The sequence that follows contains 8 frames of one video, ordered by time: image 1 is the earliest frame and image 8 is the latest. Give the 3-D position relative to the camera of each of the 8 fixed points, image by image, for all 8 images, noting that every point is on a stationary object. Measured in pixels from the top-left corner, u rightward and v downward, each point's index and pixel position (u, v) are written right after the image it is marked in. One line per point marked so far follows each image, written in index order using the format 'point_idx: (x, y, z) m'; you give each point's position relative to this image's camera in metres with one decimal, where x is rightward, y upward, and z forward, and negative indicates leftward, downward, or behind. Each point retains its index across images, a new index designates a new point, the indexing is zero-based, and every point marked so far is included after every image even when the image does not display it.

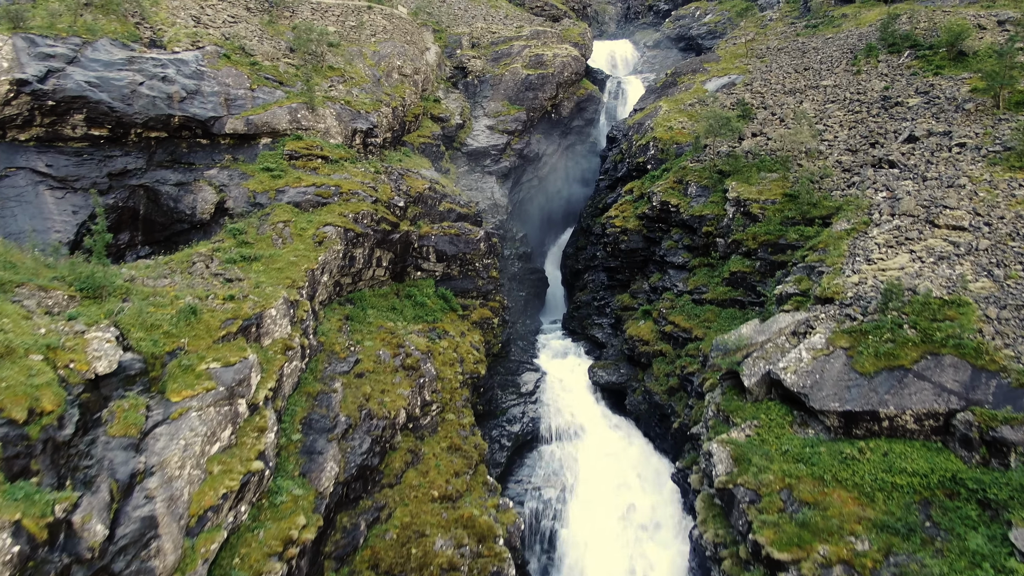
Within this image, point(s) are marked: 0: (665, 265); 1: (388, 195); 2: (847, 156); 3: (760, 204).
0: (+2.9, +0.4, +14.9) m
1: (-2.3, +1.7, +14.6) m
2: (+5.9, +2.3, +13.7) m
3: (+4.2, +1.4, +13.2) m
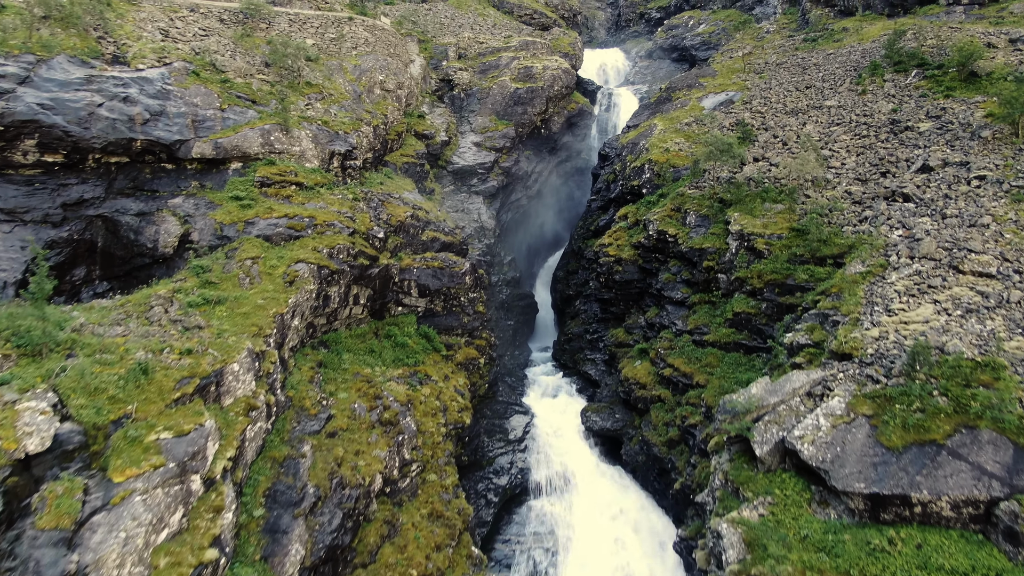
0: (+2.7, -0.2, +14.0) m
1: (-2.5, +1.1, +13.7) m
2: (+5.7, +1.7, +12.9) m
3: (+4.0, +0.8, +12.3) m
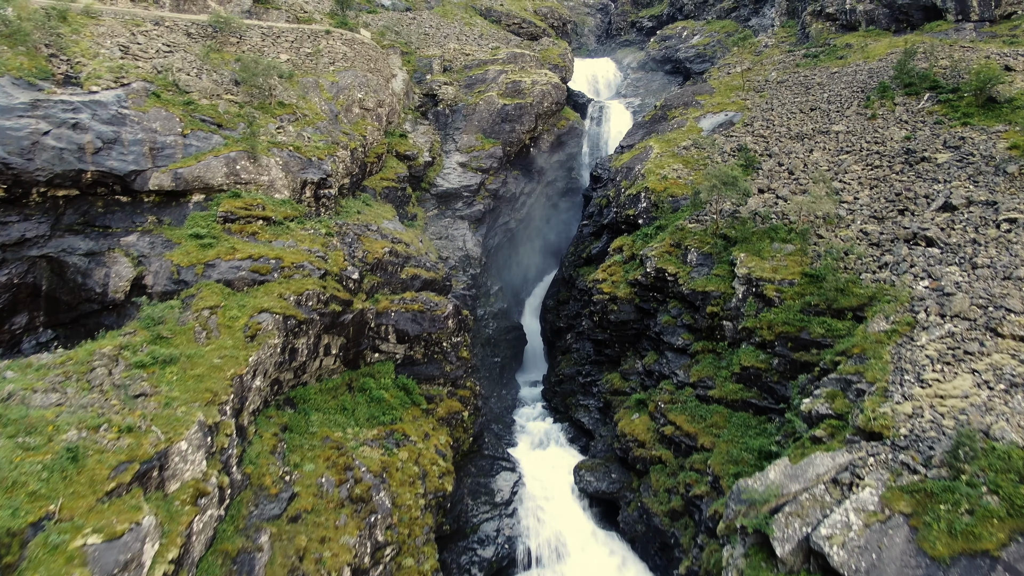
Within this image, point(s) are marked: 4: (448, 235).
0: (+2.5, -0.9, +12.9) m
1: (-2.8, +0.4, +12.5) m
2: (+5.5, +1.0, +11.9) m
3: (+3.8, 0.0, +11.3) m
4: (-1.5, +1.2, +18.3) m
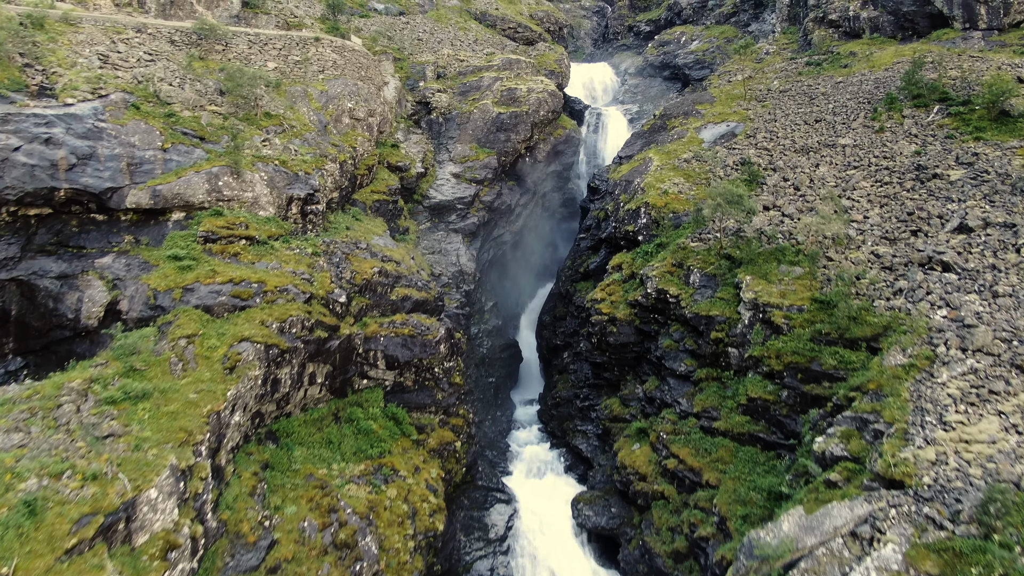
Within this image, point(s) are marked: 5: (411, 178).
0: (+2.4, -1.3, +12.4) m
1: (-2.8, 0.0, +11.9) m
2: (+5.4, +0.6, +11.3) m
3: (+3.7, -0.3, +10.7) m
4: (-1.6, +0.9, +17.7) m
5: (-2.4, +2.6, +18.5) m
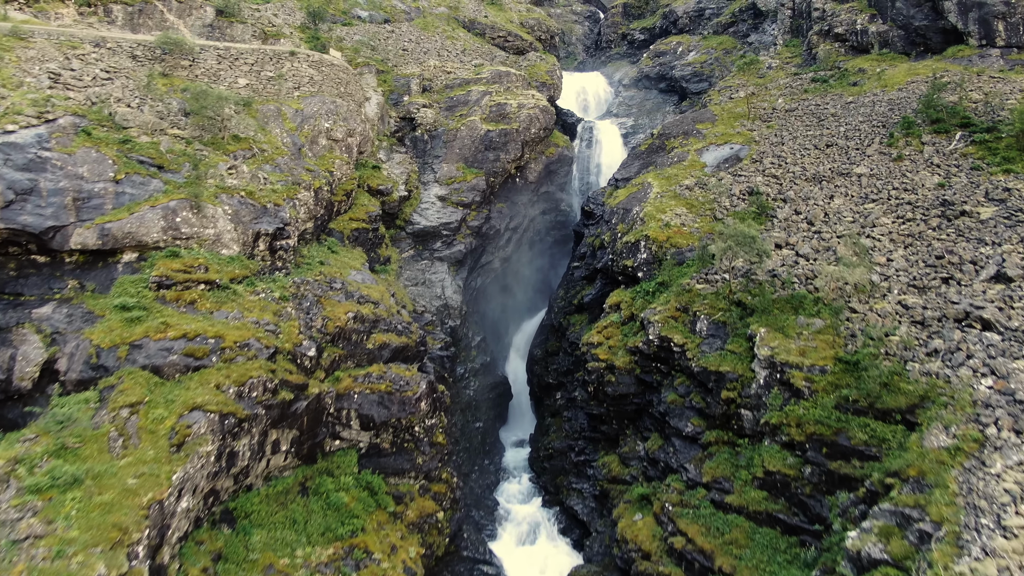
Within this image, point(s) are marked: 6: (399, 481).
0: (+2.2, -2.0, +11.2) m
1: (-3.0, -0.7, +10.7) m
2: (+5.3, -0.1, +10.2) m
3: (+3.6, -1.0, +9.6) m
4: (-1.8, +0.1, +16.5) m
5: (-2.6, +1.9, +17.3) m
6: (-1.6, -2.7, +11.1) m
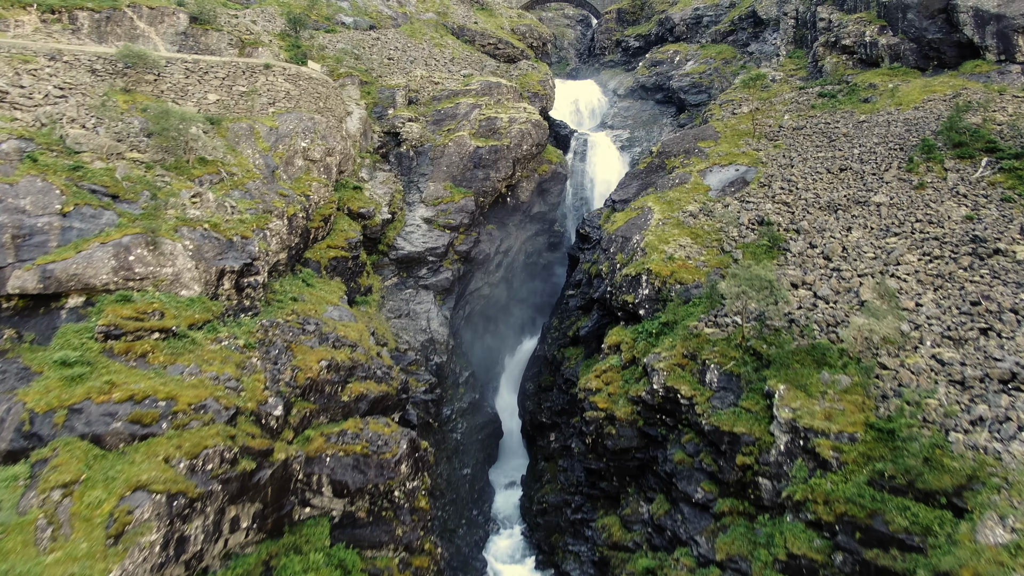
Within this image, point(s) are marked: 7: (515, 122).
0: (+2.1, -2.6, +10.1) m
1: (-3.1, -1.3, +9.6) m
2: (+5.2, -0.7, +9.2) m
3: (+3.5, -1.7, +8.5) m
4: (-2.0, -0.5, +15.4) m
5: (-2.8, +1.3, +16.2) m
6: (-1.7, -3.3, +10.0) m
7: (+0.1, +4.2, +19.8) m
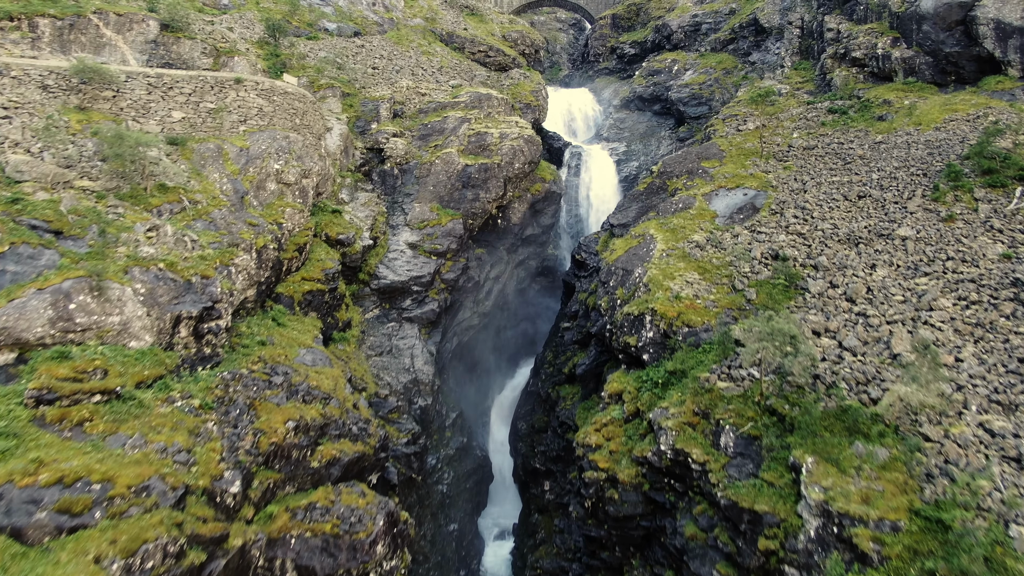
0: (+2.0, -3.3, +9.0) m
1: (-3.2, -1.9, +8.4) m
2: (+5.1, -1.4, +8.1) m
3: (+3.4, -2.3, +7.4) m
4: (-2.2, -1.1, +14.2) m
5: (-3.0, +0.7, +15.0) m
6: (-1.8, -3.9, +8.8) m
7: (-0.1, +3.6, +18.6) m
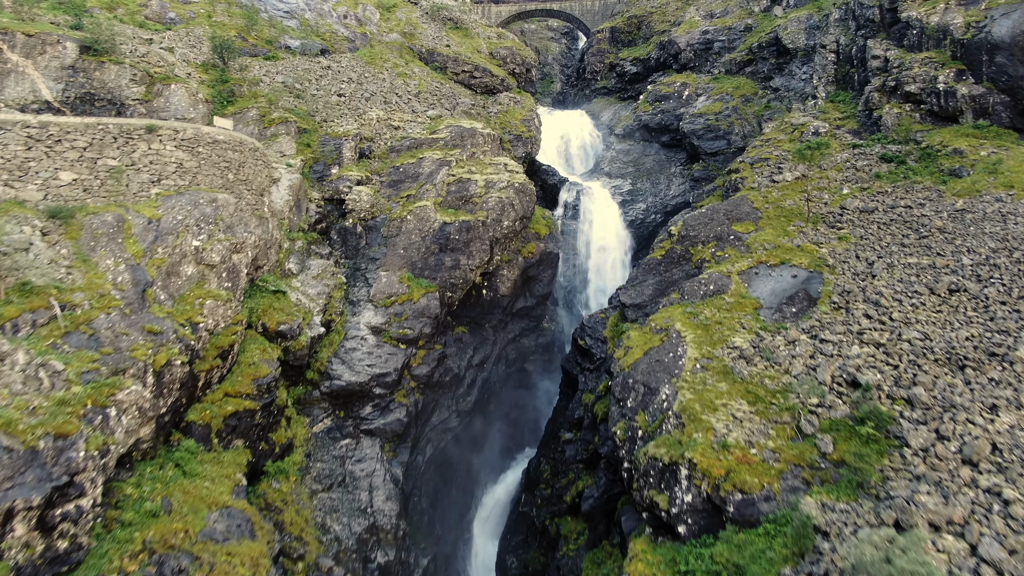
0: (+1.9, -4.8, +5.9) m
1: (-3.3, -3.5, +5.2) m
2: (+5.0, -3.0, +5.0) m
3: (+3.3, -3.9, +4.3) m
4: (-2.3, -2.7, +11.1) m
5: (-3.2, -0.9, +11.8) m
6: (-1.9, -5.5, +5.6) m
7: (-0.4, +2.0, +15.5) m
